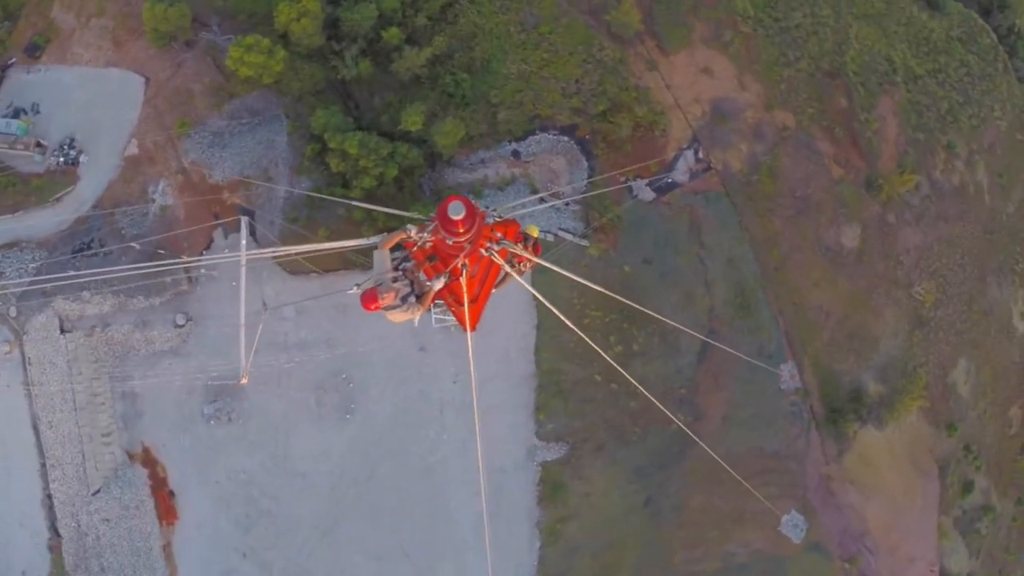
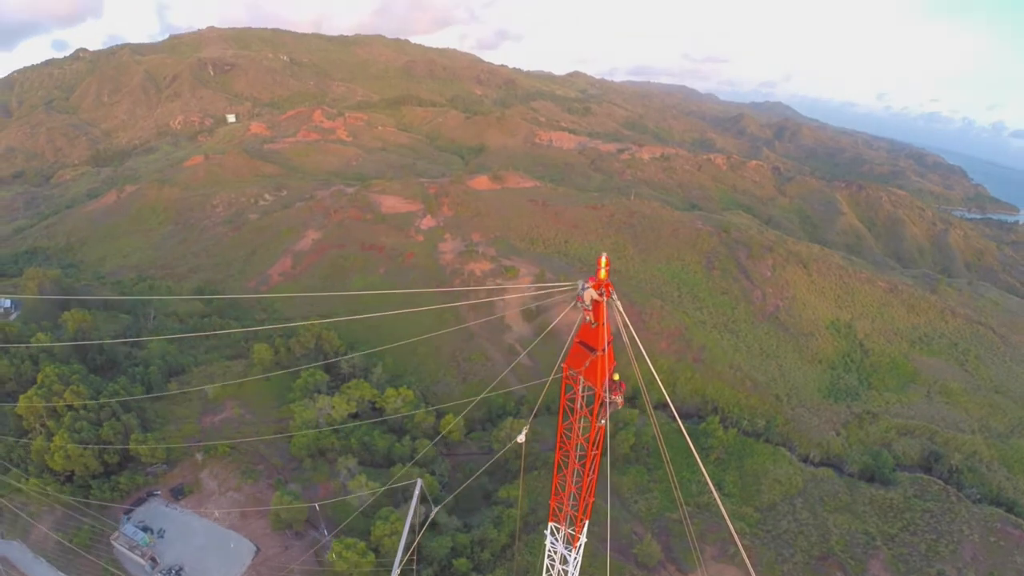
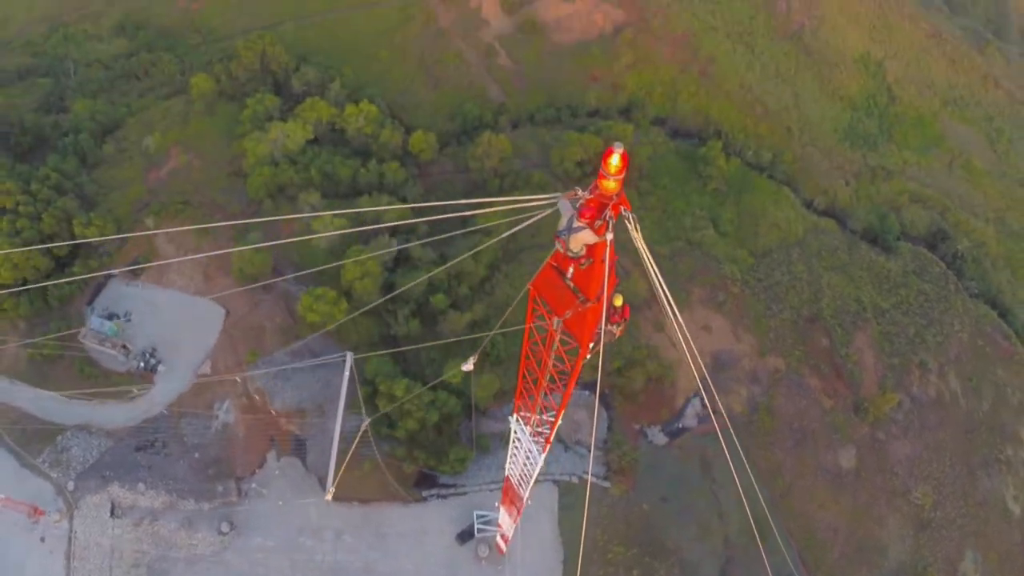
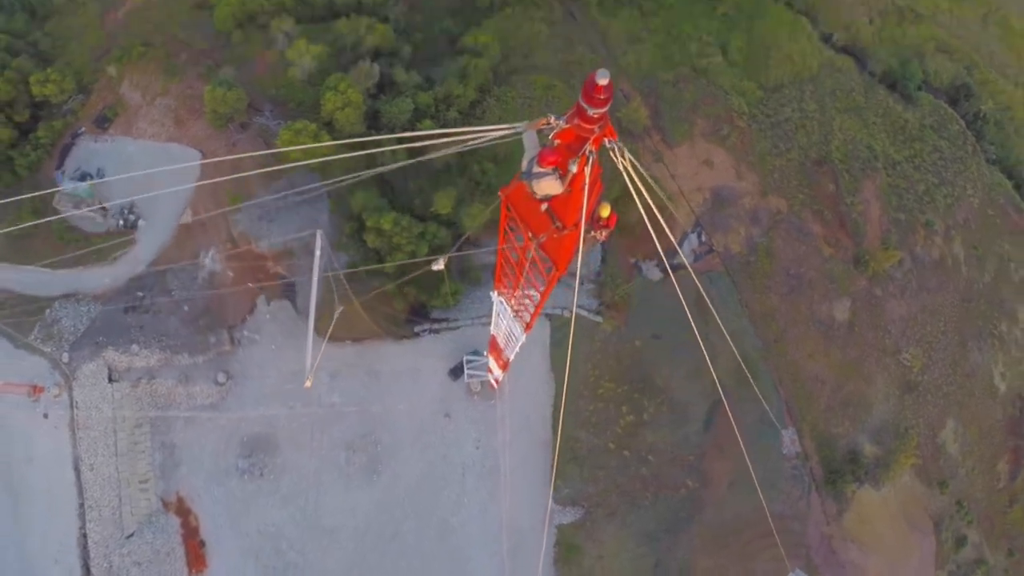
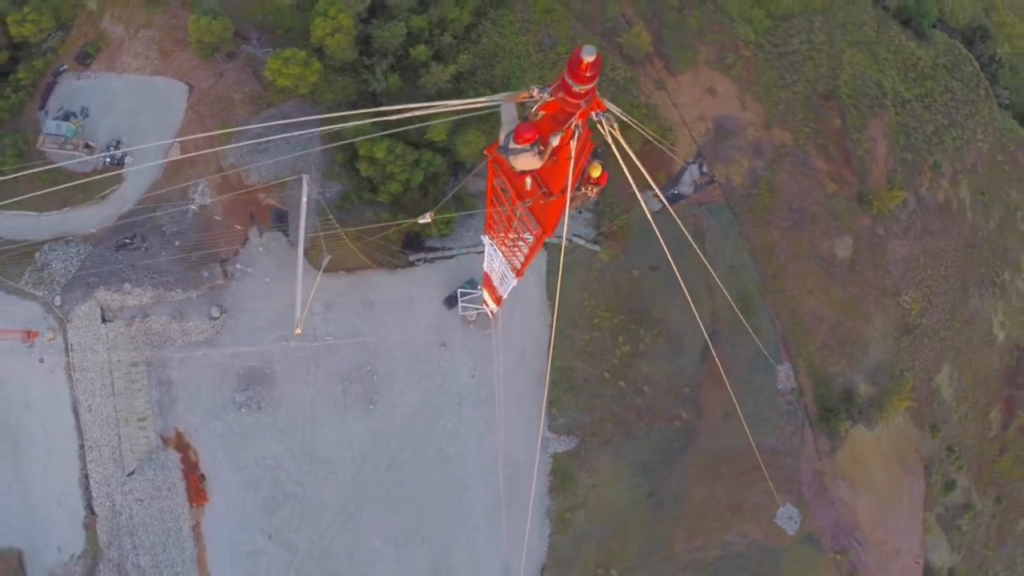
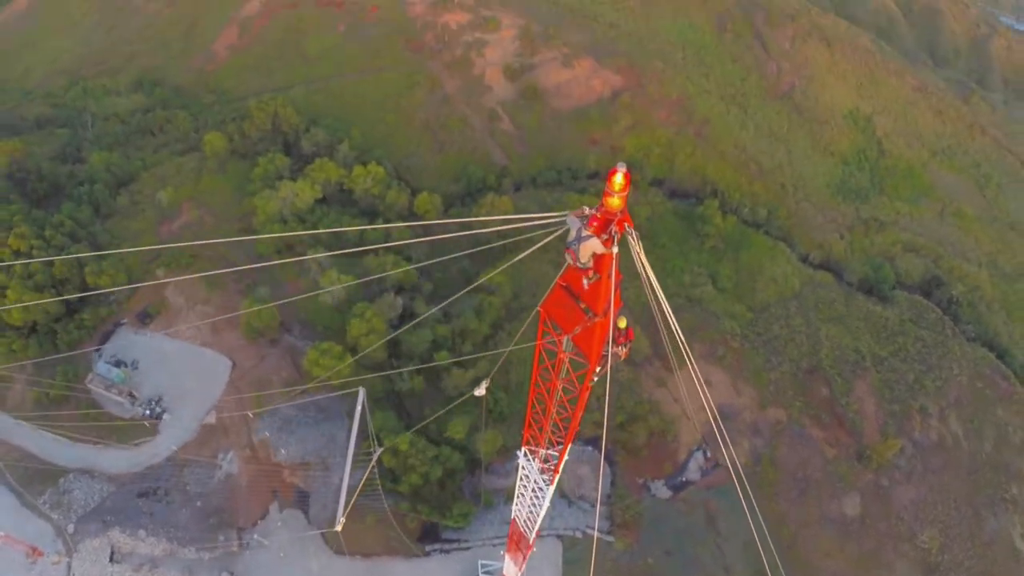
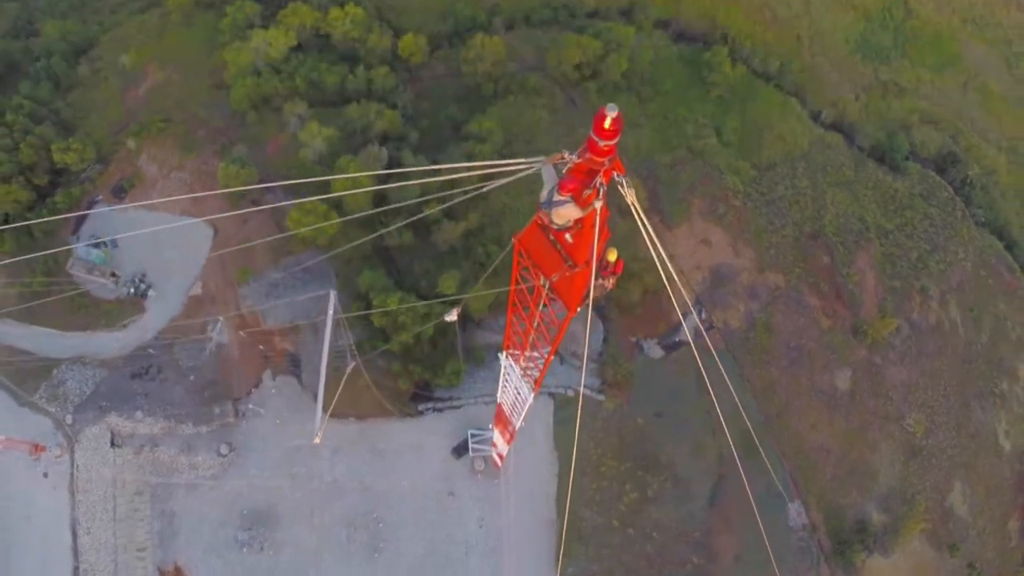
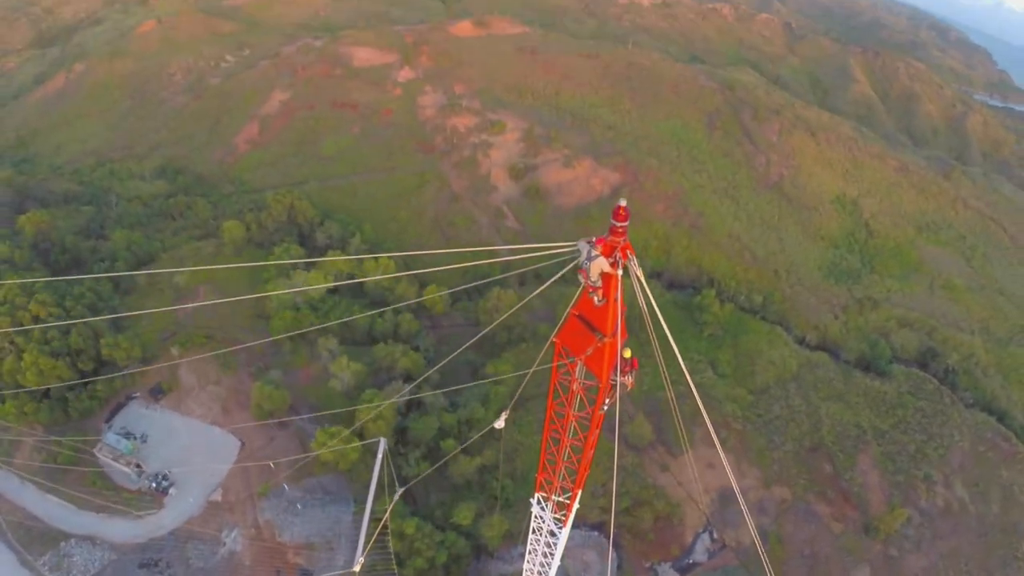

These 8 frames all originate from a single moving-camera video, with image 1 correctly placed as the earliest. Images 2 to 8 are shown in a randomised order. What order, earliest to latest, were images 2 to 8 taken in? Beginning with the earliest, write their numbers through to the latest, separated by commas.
5, 4, 7, 3, 6, 8, 2
